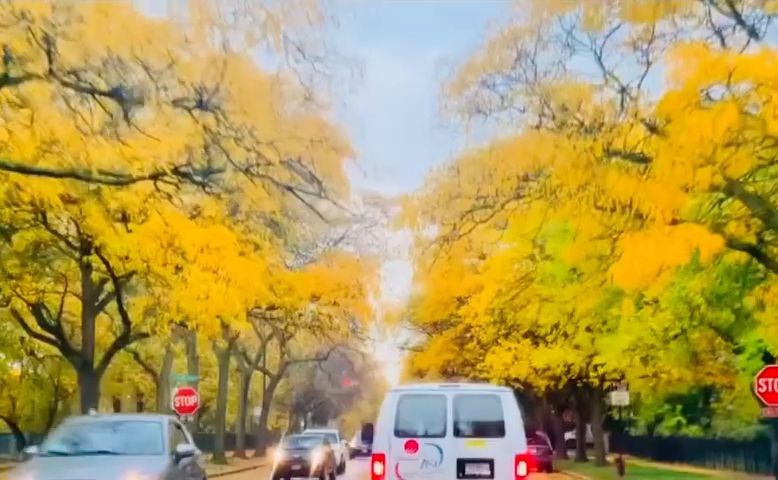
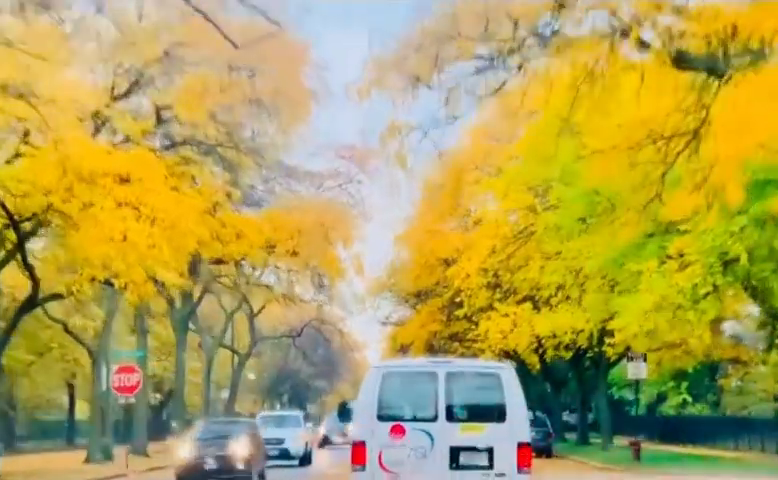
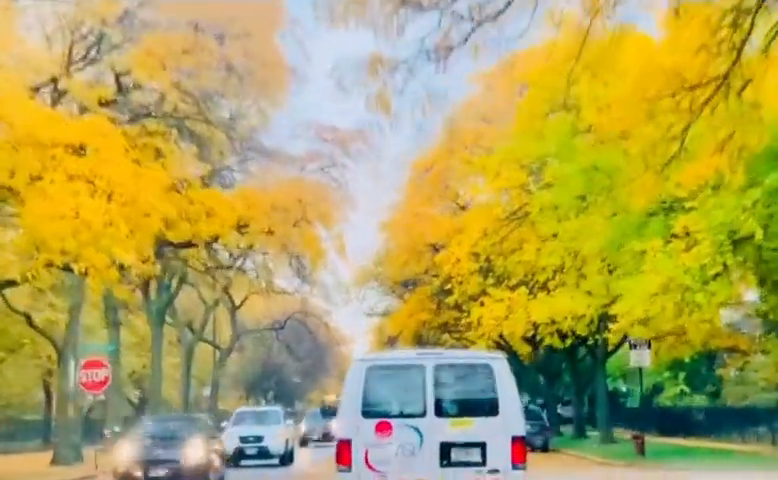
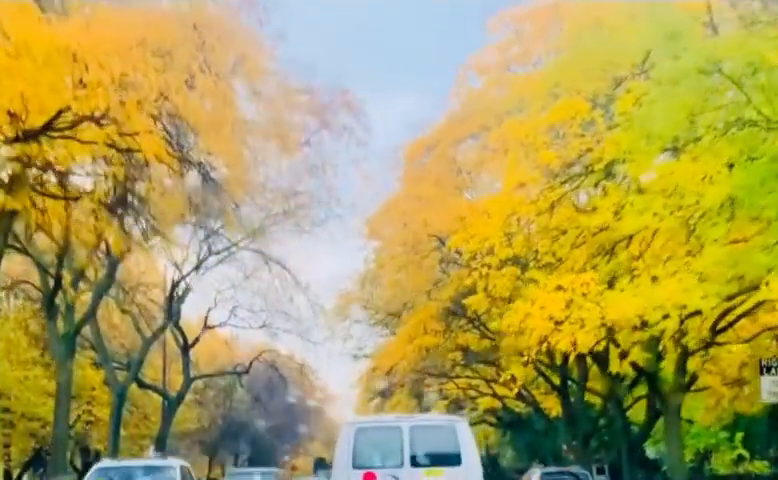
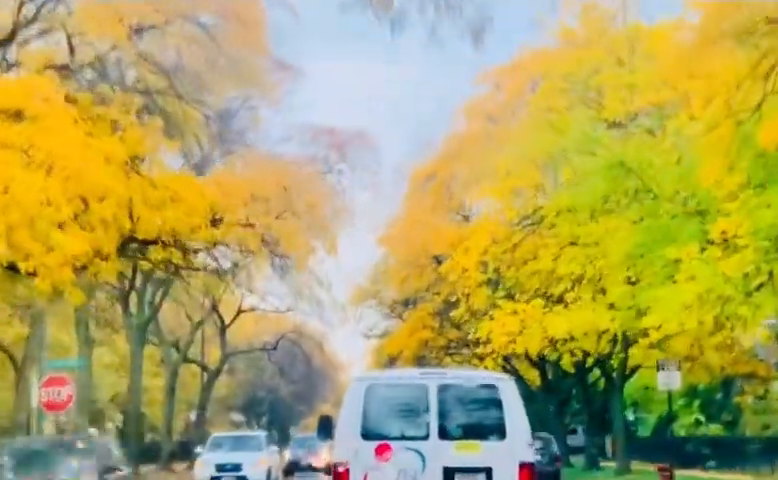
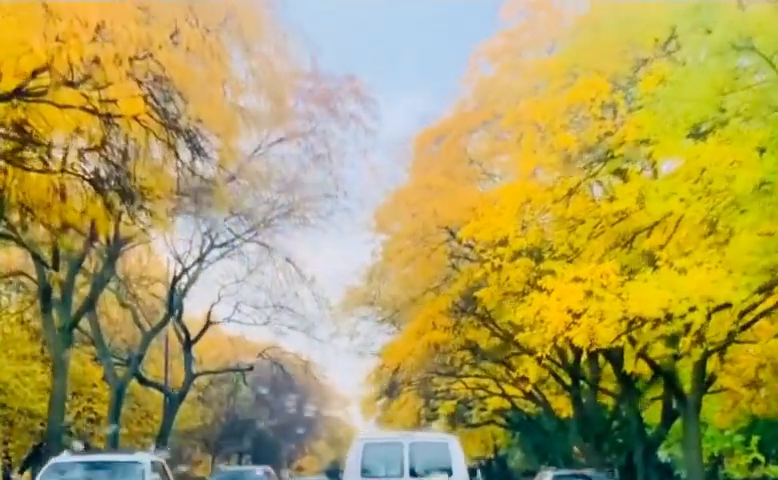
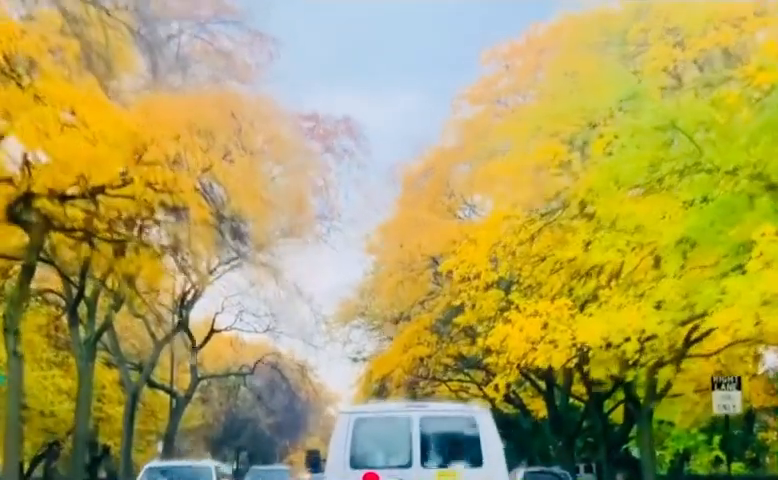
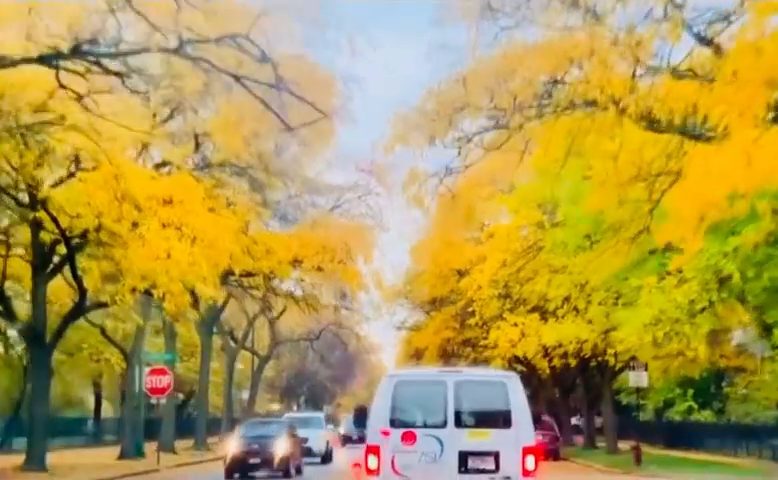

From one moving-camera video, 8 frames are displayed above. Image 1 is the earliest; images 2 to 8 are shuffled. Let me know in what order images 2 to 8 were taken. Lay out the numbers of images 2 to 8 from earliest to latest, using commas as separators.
8, 2, 3, 5, 7, 4, 6
